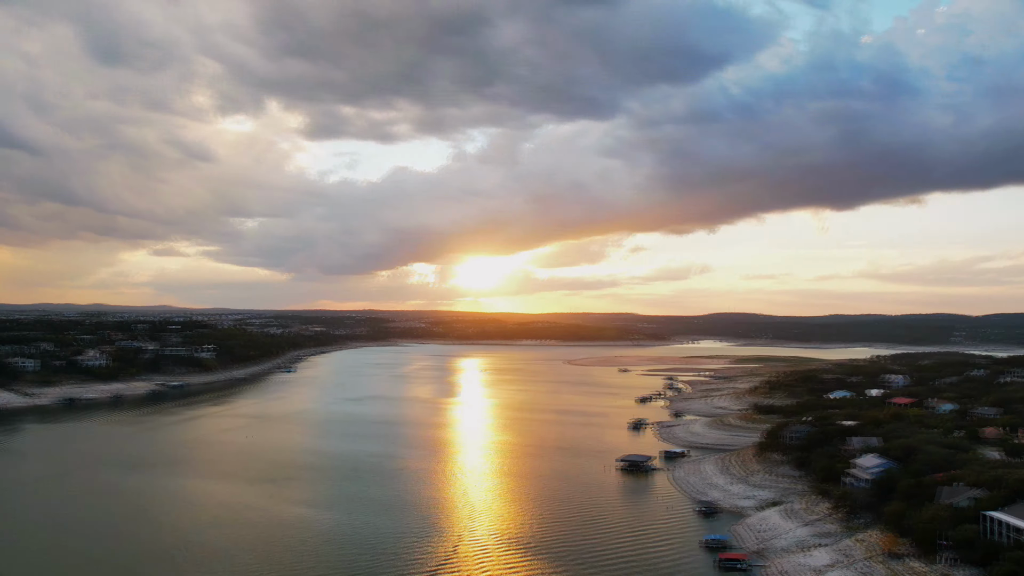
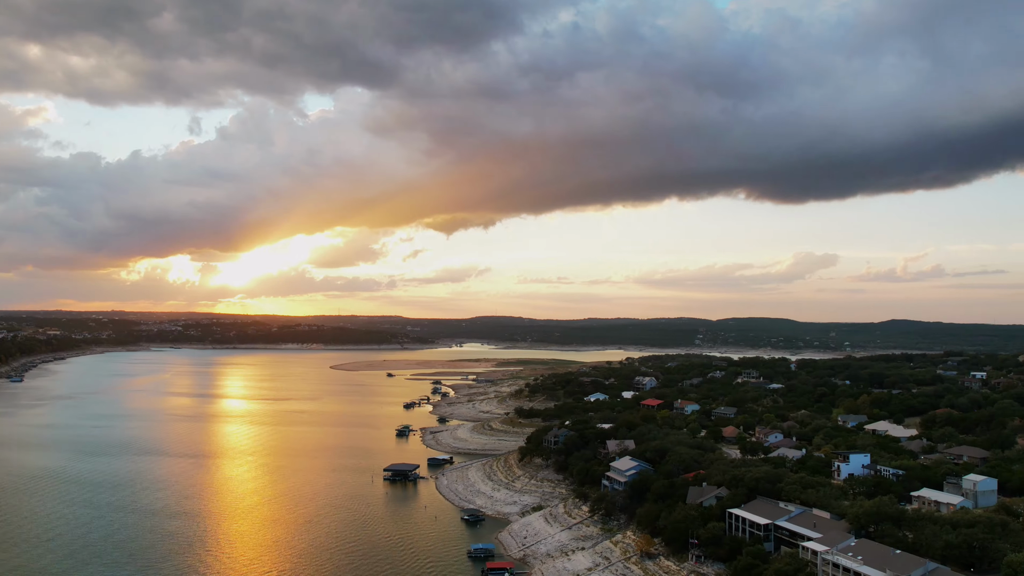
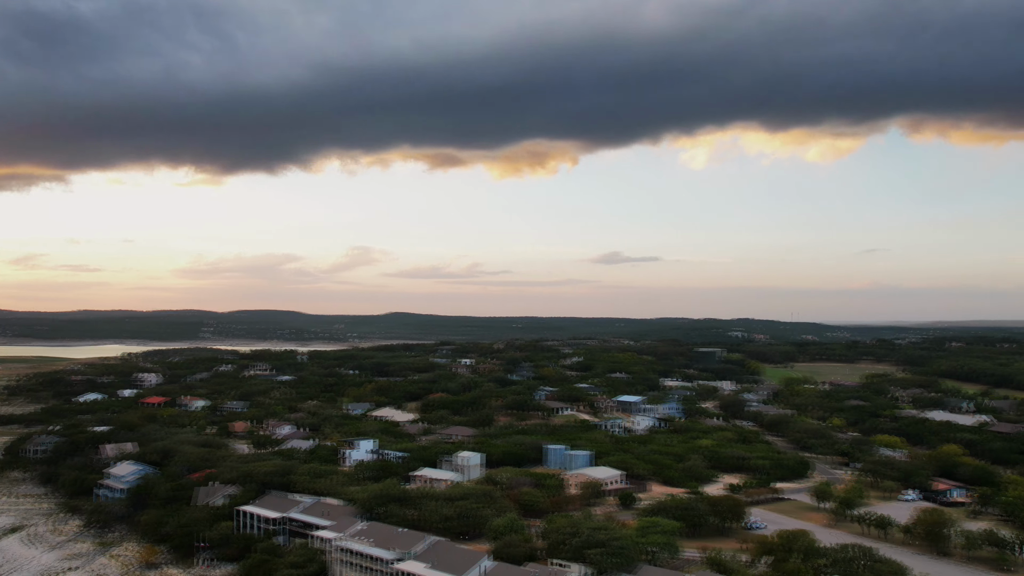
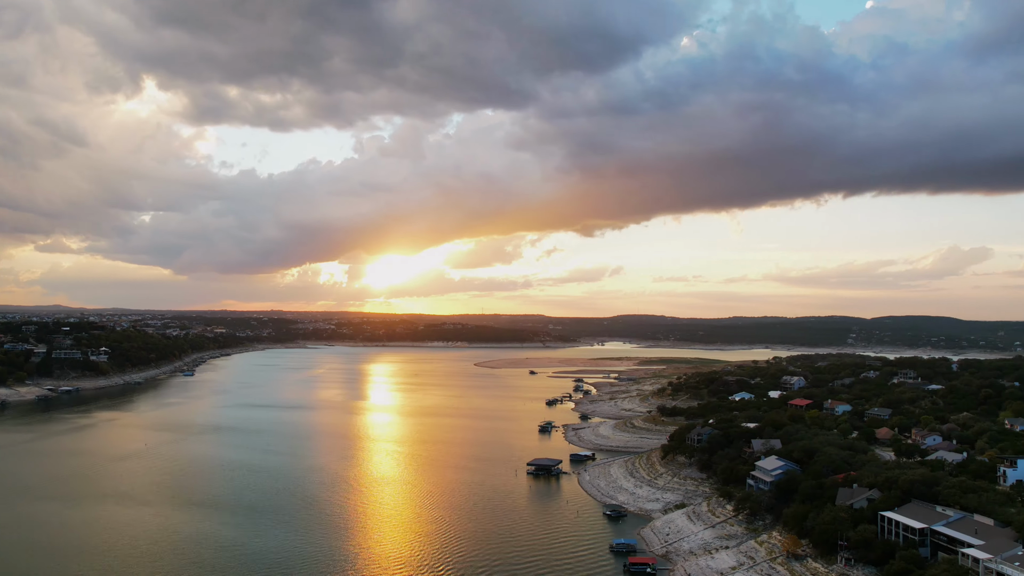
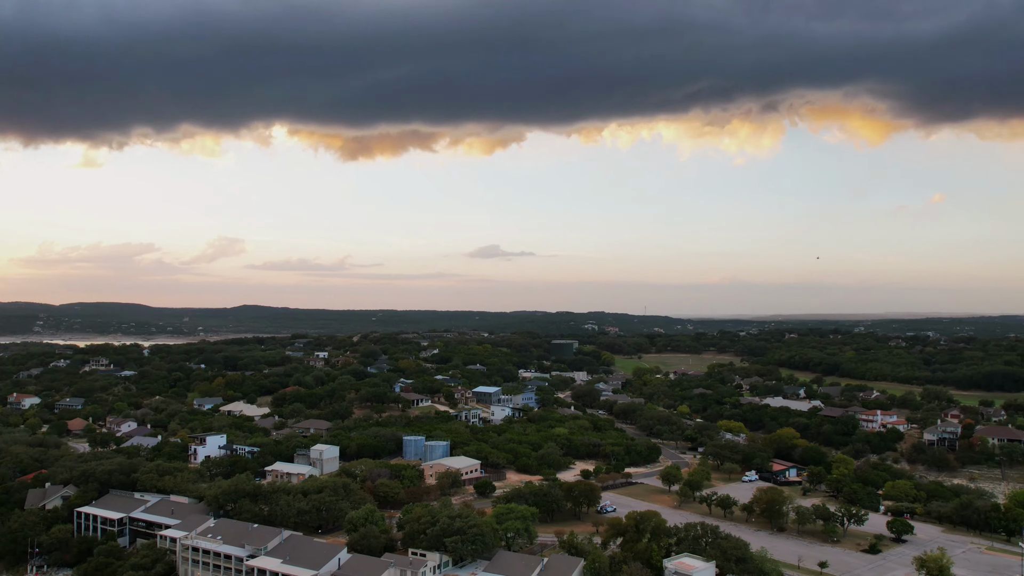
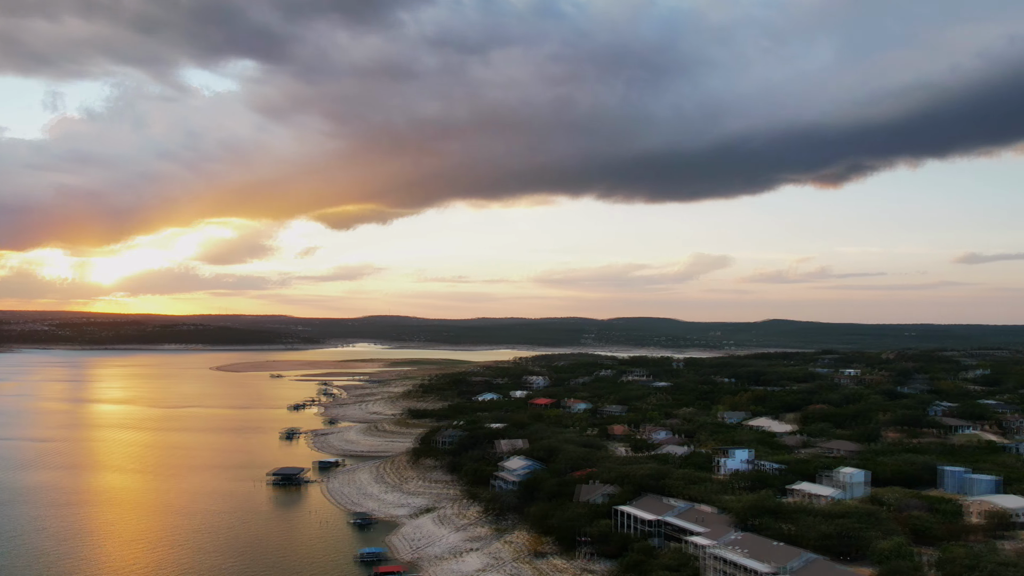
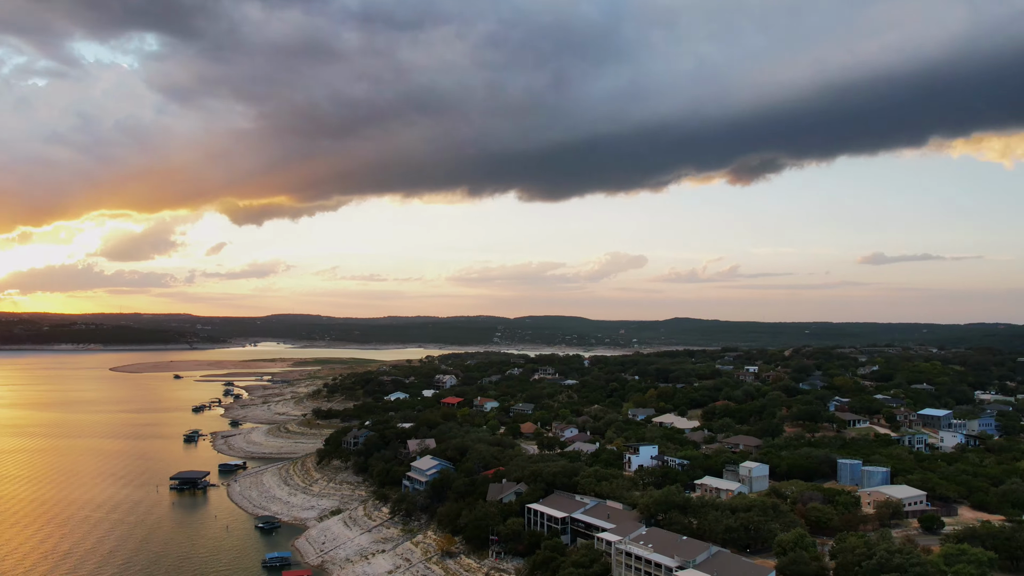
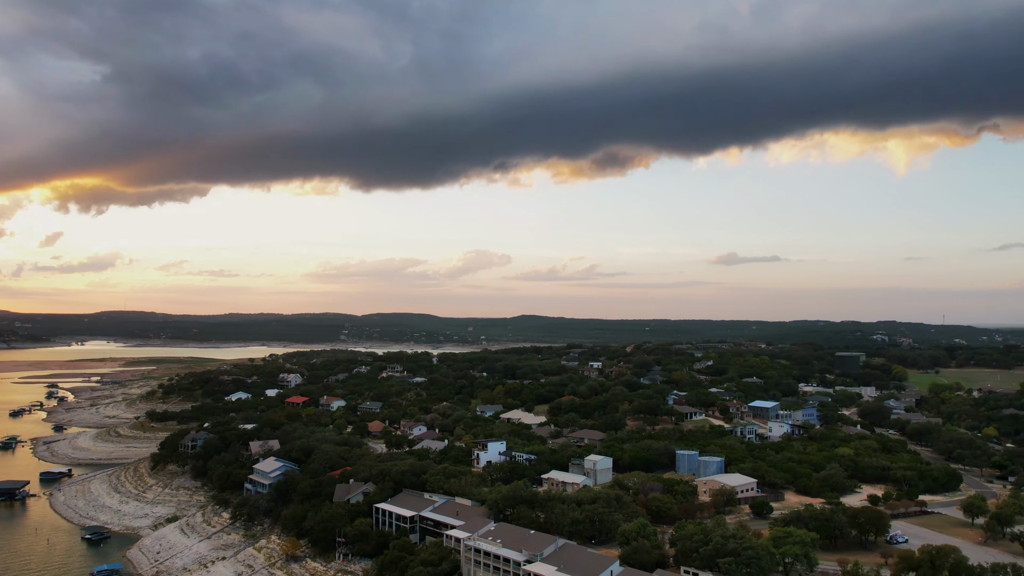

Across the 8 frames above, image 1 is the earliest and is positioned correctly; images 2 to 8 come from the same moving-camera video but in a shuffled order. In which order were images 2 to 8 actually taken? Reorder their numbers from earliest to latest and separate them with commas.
4, 2, 6, 7, 8, 3, 5
